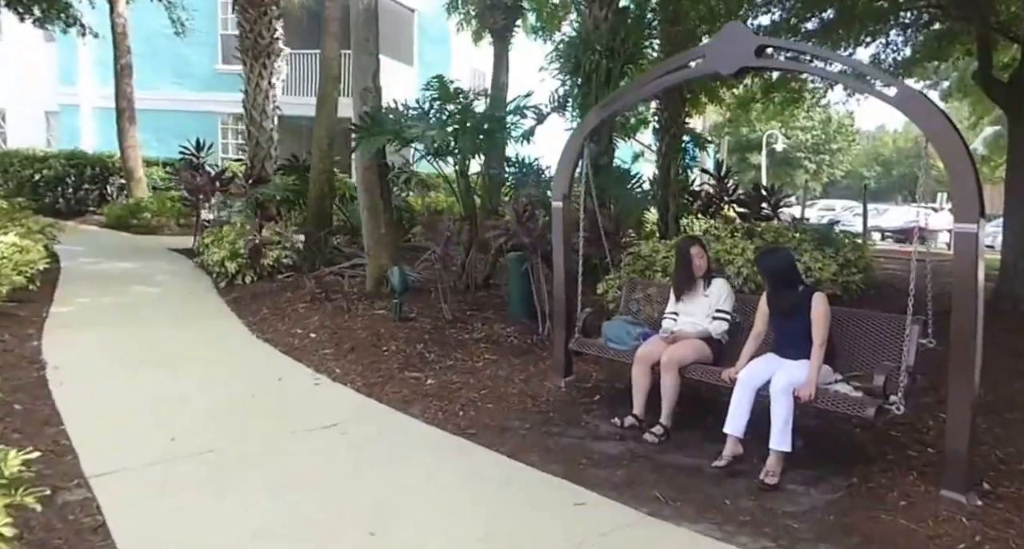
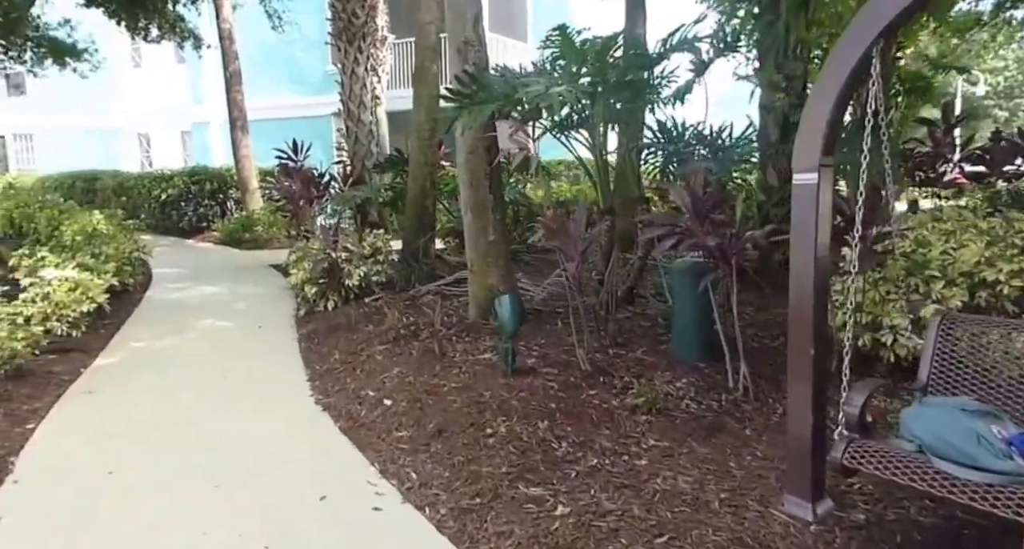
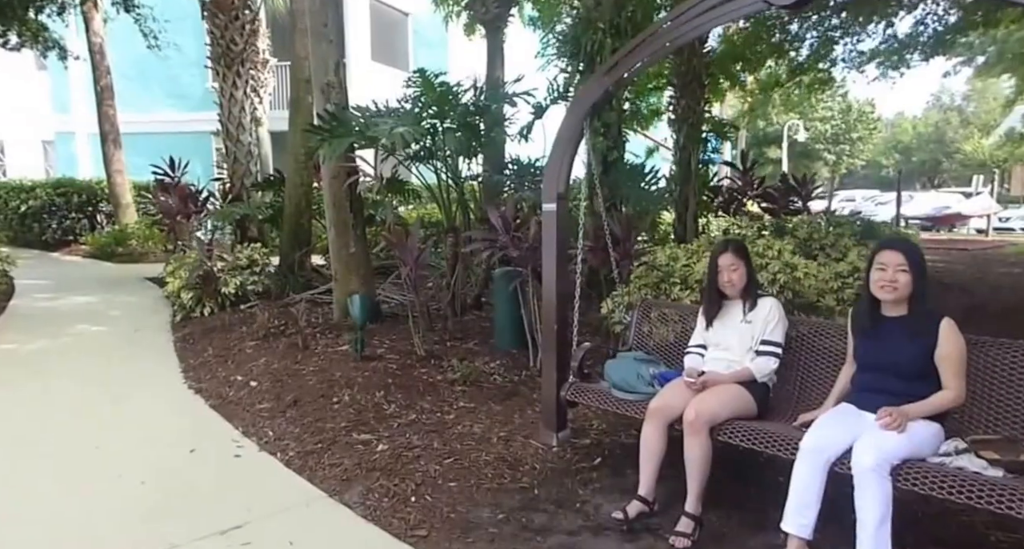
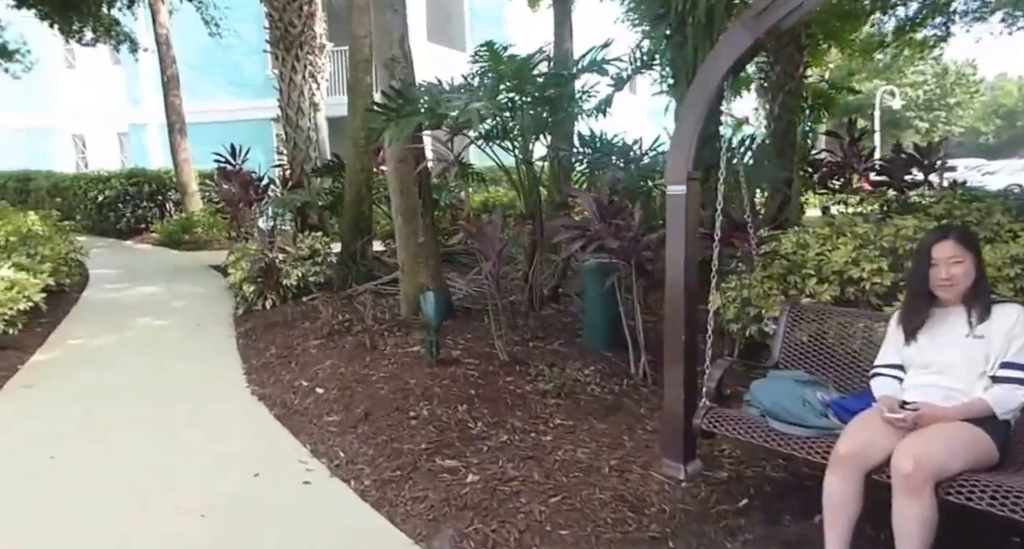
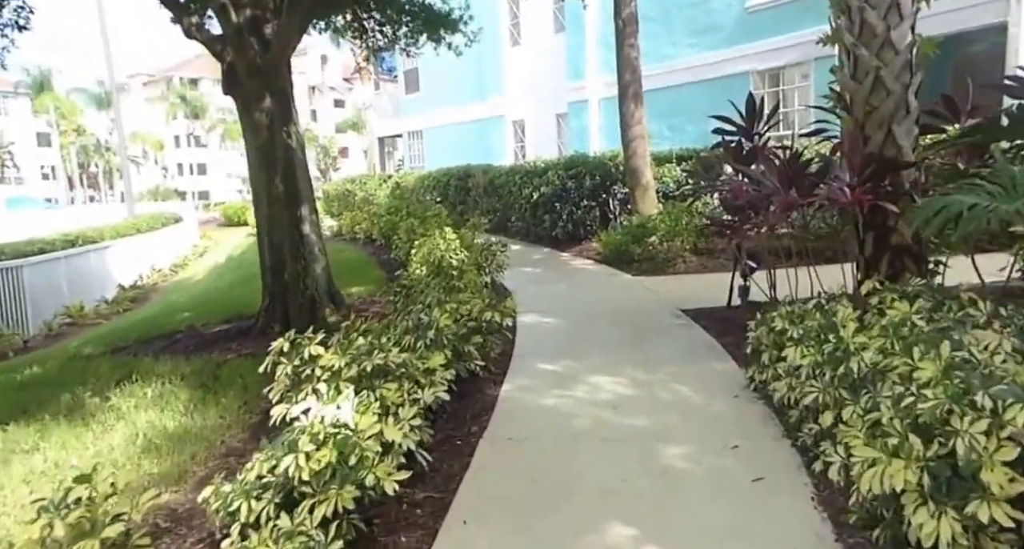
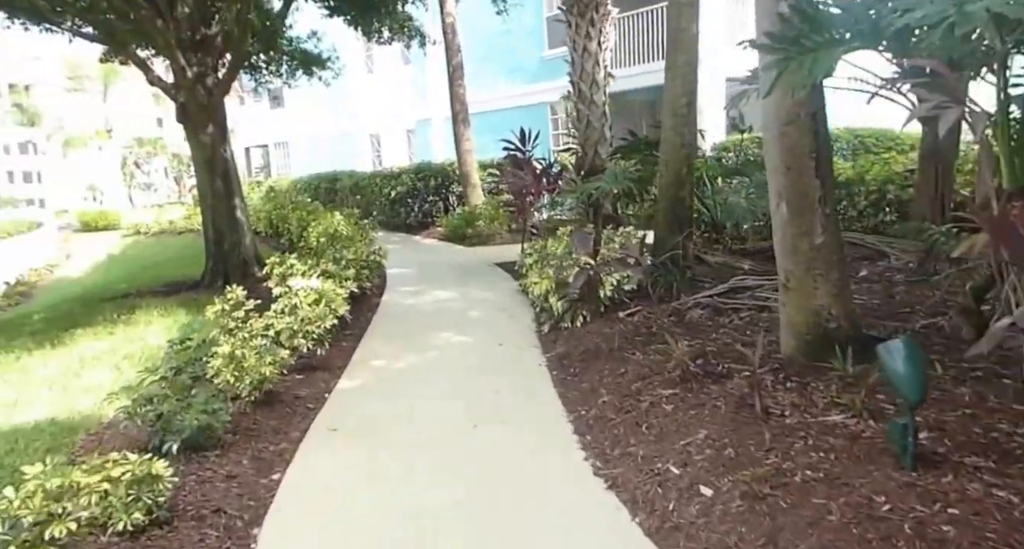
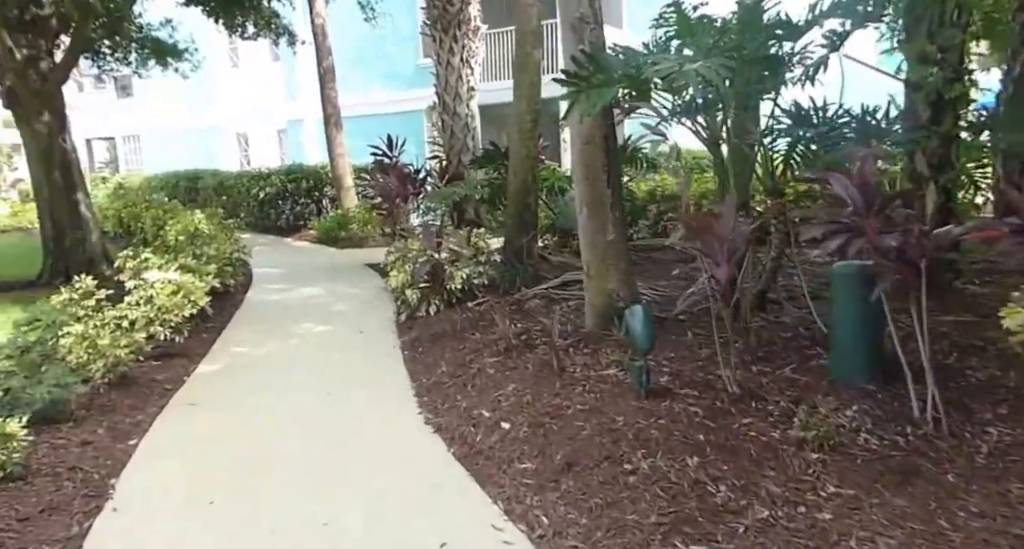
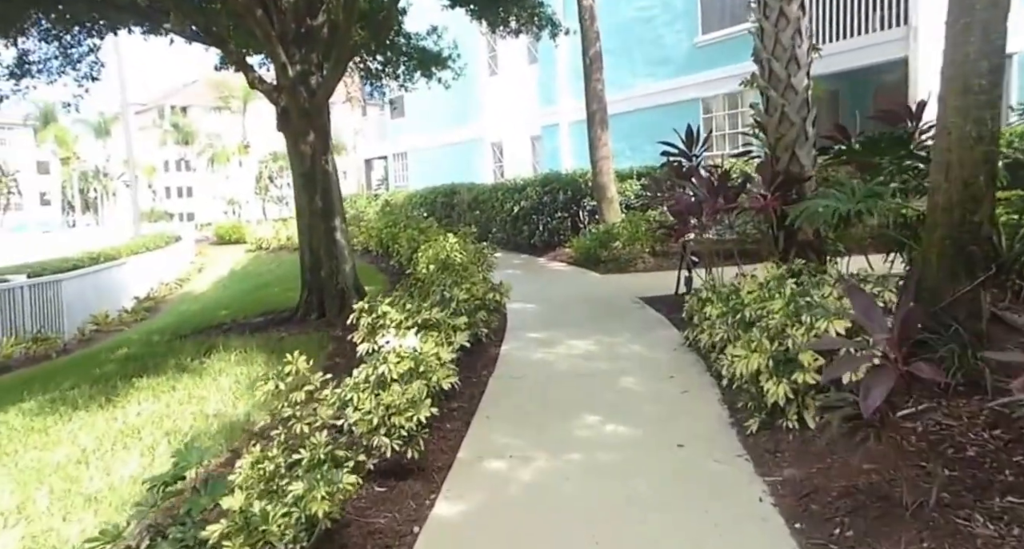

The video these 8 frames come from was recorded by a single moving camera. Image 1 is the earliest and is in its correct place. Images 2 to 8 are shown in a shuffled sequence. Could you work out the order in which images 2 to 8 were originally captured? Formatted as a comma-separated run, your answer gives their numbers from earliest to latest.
3, 4, 2, 7, 6, 8, 5
